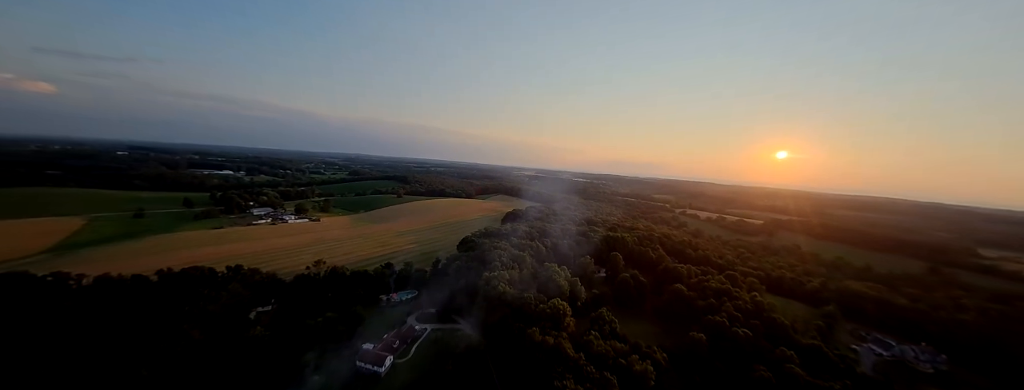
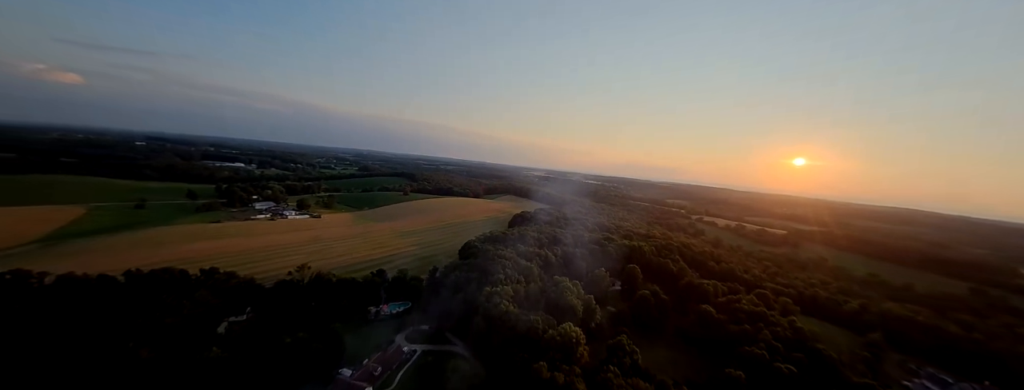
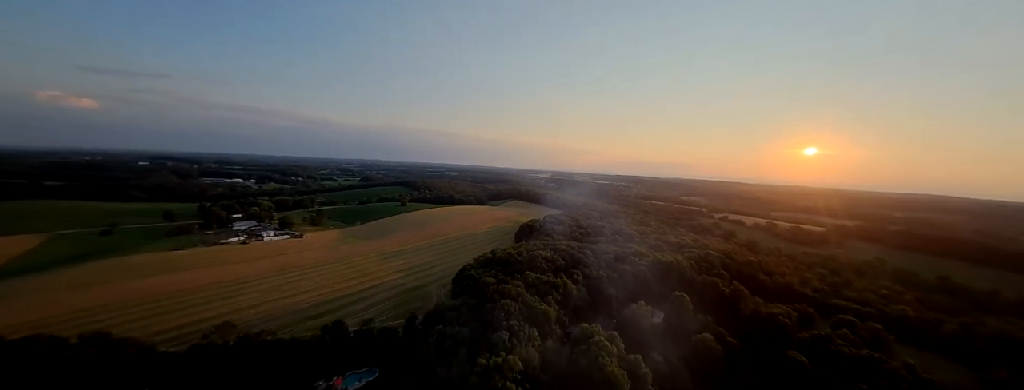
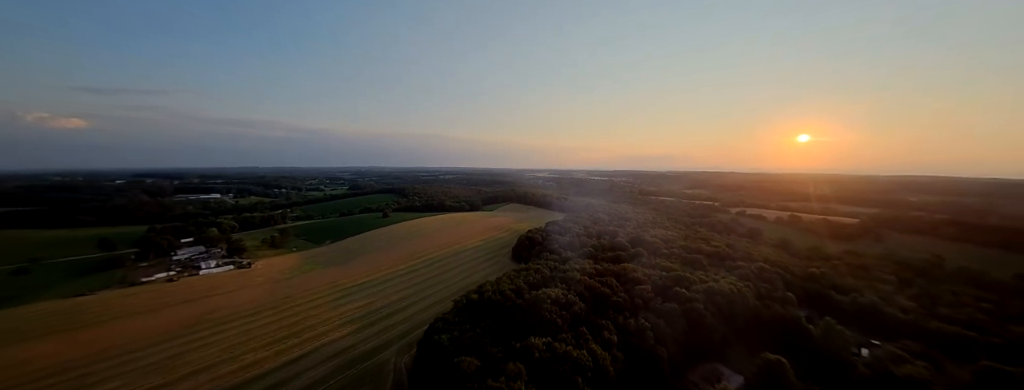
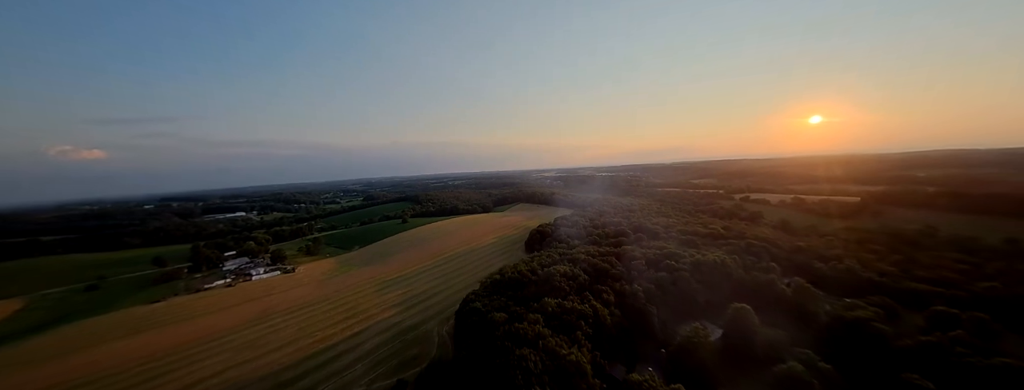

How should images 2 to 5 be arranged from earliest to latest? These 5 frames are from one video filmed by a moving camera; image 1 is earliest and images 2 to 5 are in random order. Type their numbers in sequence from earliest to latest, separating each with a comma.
2, 3, 5, 4
